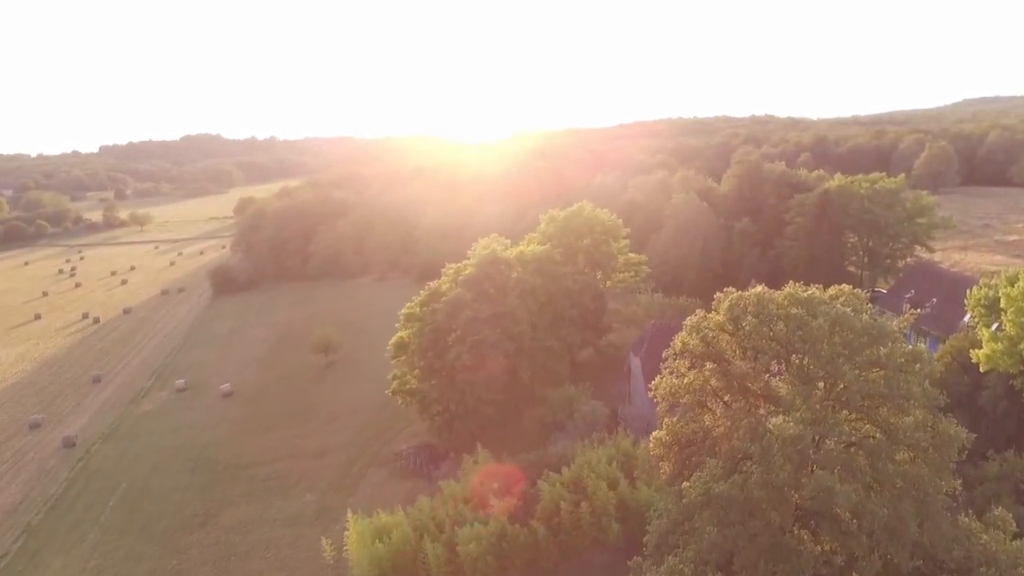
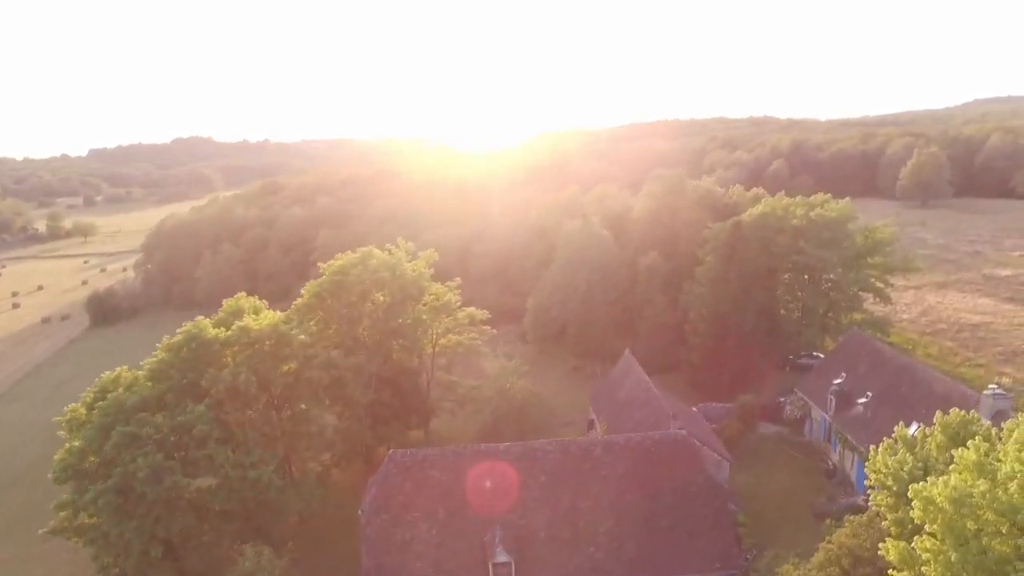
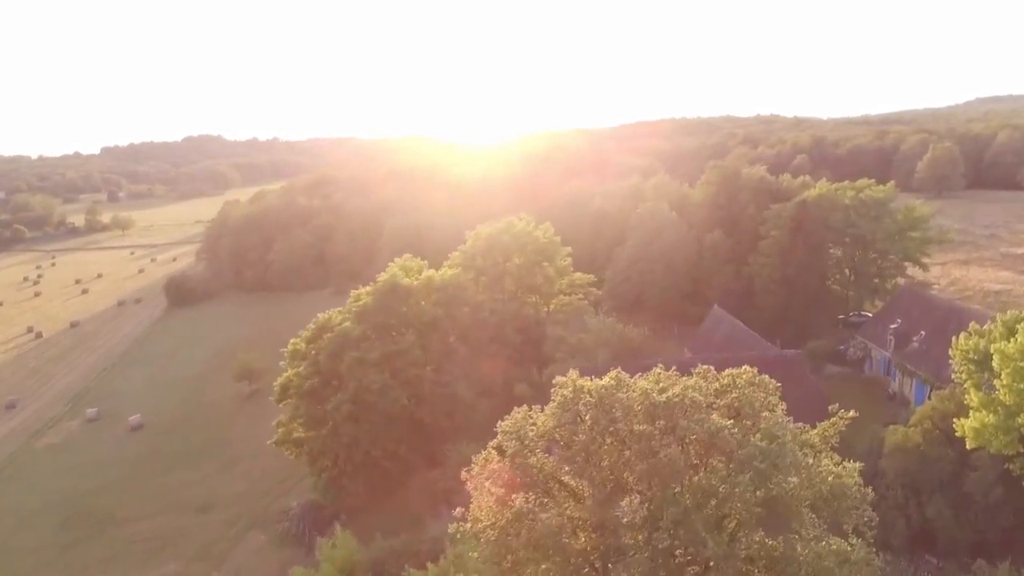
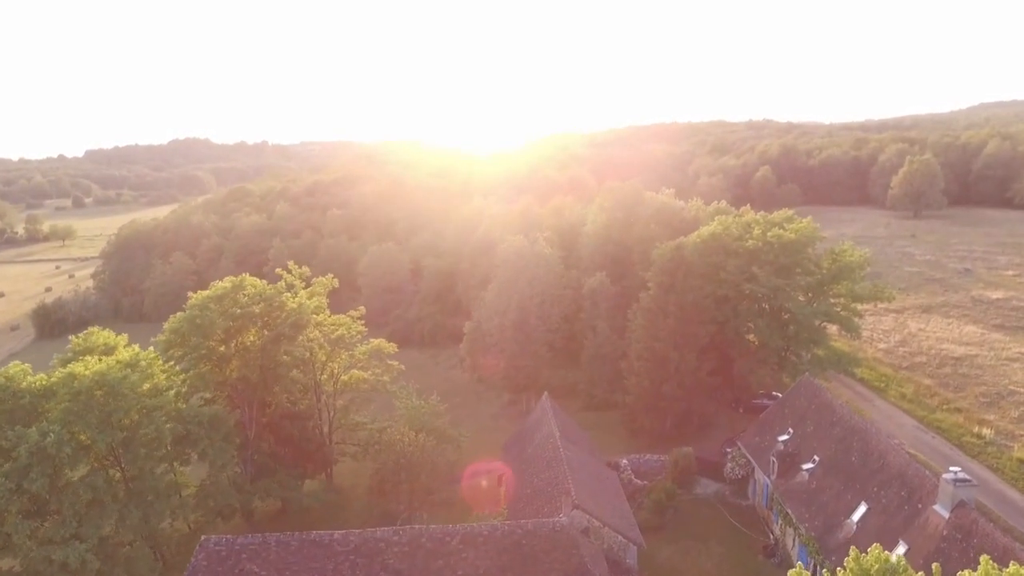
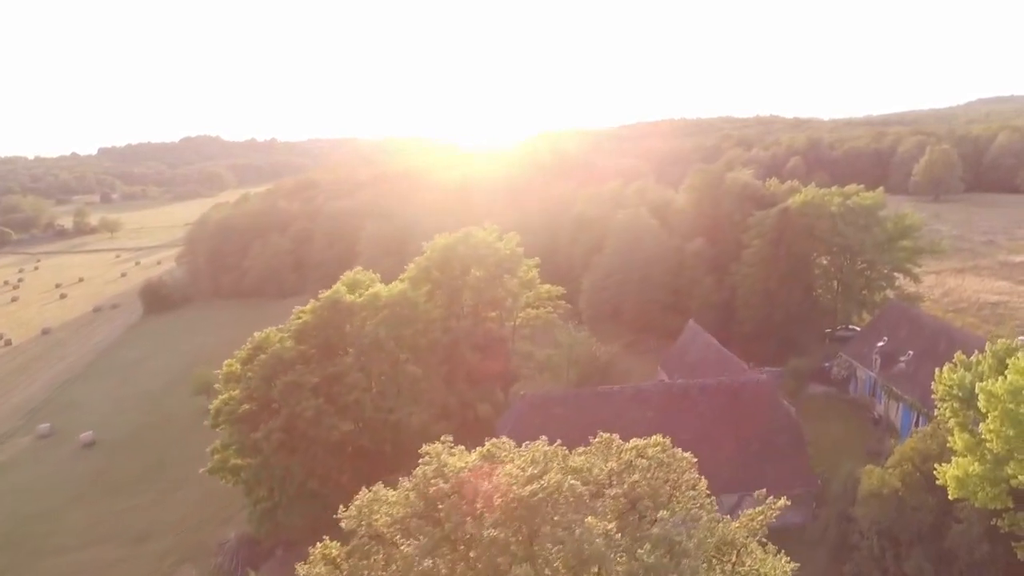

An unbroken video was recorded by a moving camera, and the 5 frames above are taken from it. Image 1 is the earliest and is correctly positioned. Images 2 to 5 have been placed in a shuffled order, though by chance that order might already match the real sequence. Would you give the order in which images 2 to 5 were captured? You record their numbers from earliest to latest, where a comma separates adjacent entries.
3, 5, 2, 4
